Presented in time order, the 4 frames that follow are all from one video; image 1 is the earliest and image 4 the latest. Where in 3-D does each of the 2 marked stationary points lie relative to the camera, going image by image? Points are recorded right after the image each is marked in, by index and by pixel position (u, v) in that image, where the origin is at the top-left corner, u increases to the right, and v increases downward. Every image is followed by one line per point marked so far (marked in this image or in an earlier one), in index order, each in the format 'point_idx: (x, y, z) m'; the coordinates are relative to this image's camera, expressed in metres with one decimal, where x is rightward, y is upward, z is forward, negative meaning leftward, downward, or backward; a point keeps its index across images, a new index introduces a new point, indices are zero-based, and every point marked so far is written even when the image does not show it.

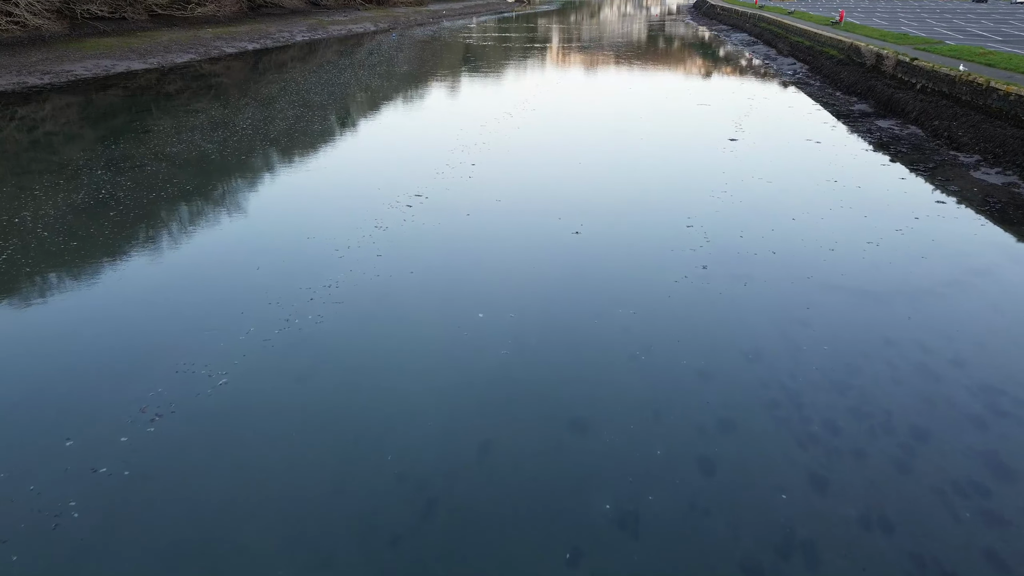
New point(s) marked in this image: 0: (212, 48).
0: (-9.7, +7.7, +19.8) m
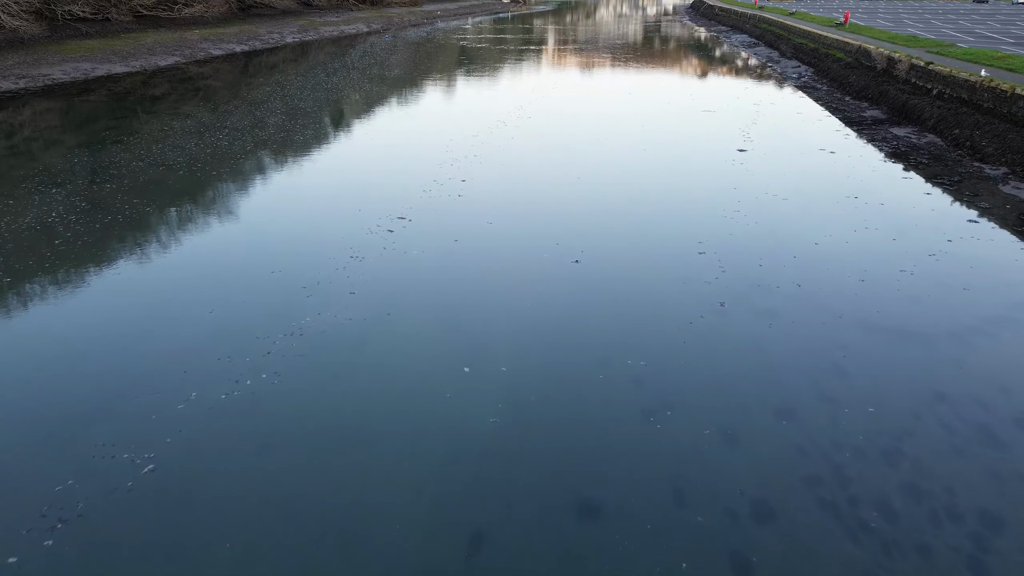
0: (-9.9, +7.5, +19.3) m
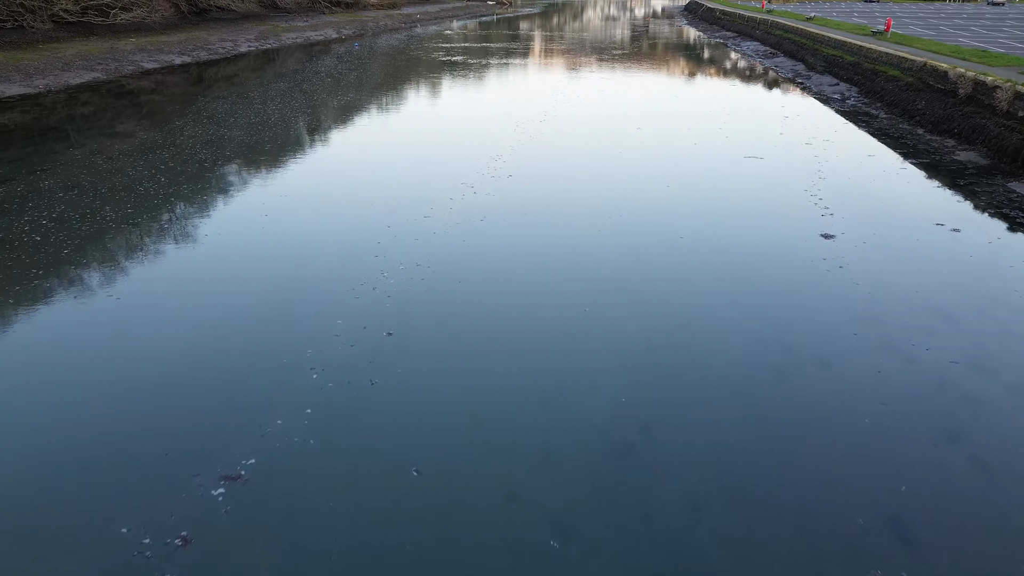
0: (-10.3, +6.3, +17.1) m
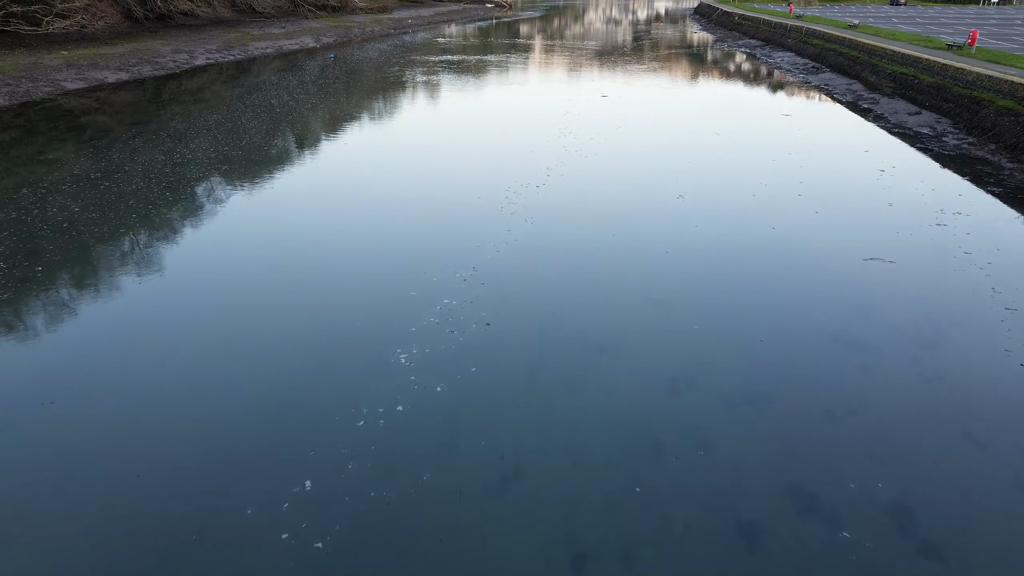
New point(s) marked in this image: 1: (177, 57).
0: (-10.4, +5.2, +14.9) m
1: (-9.4, +6.9, +18.2) m
